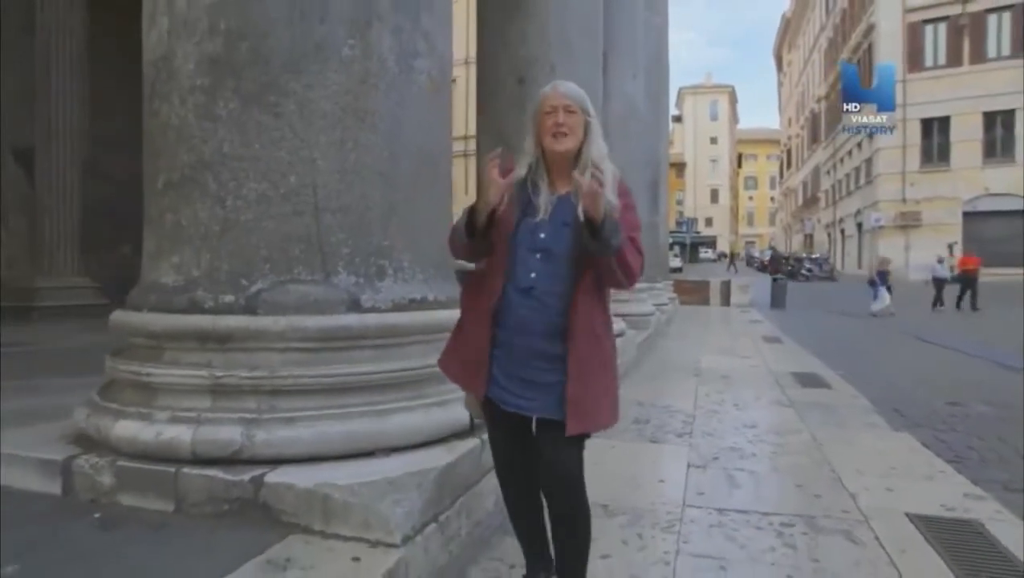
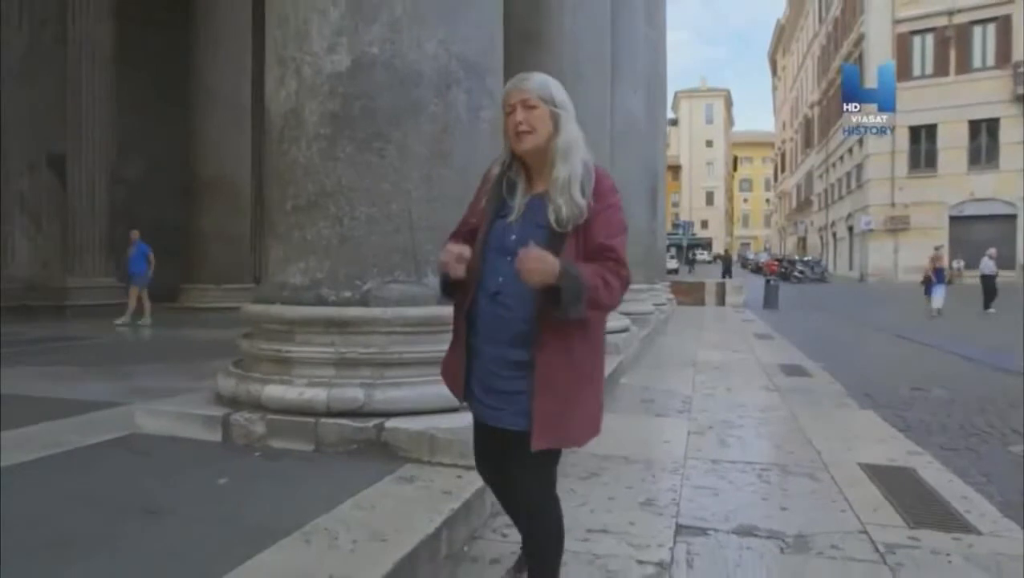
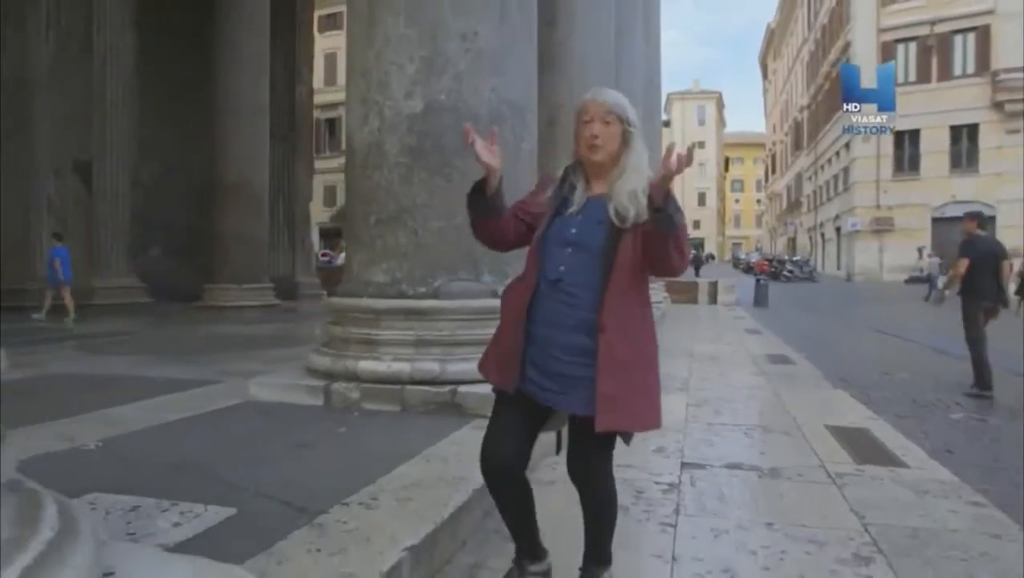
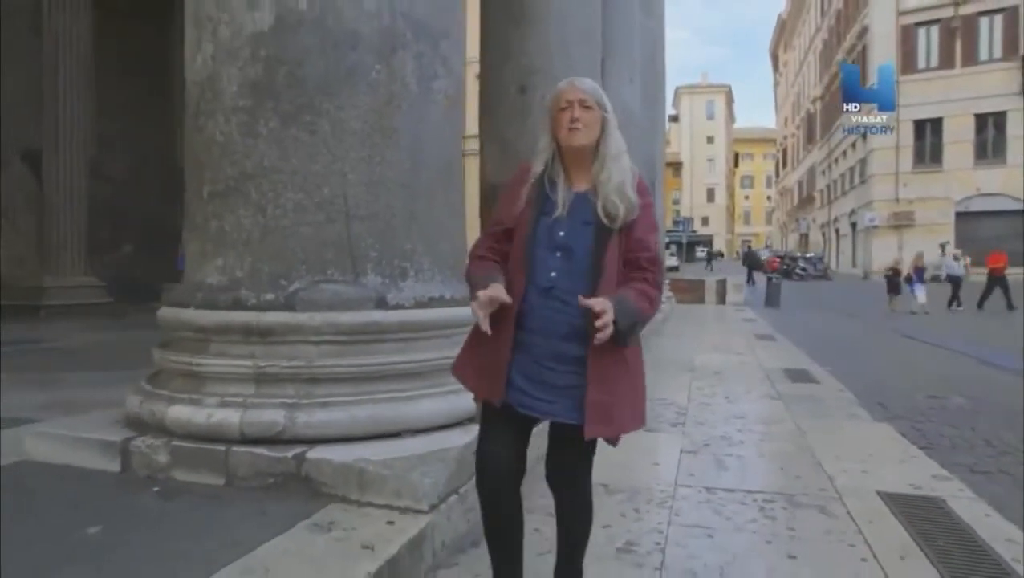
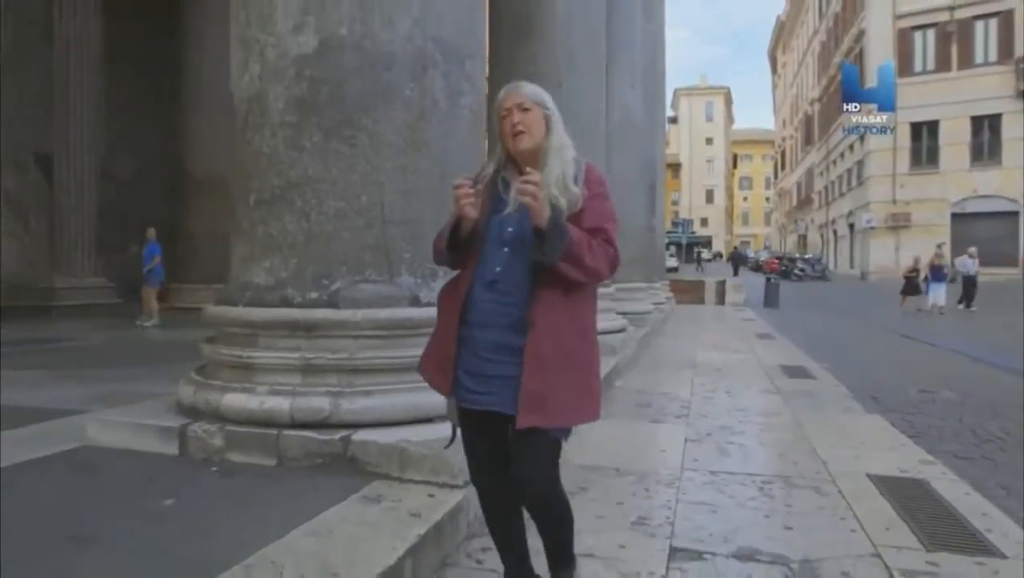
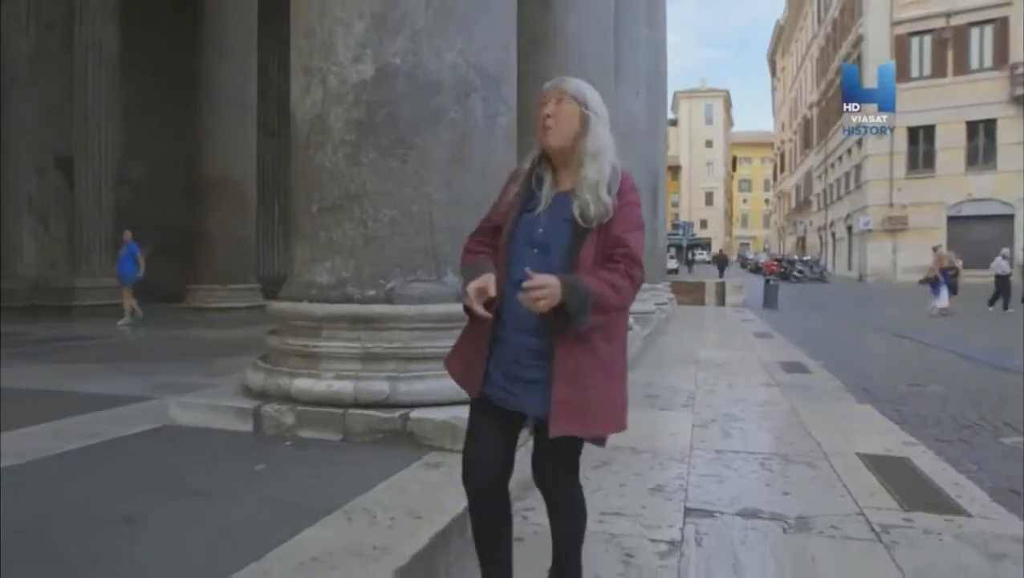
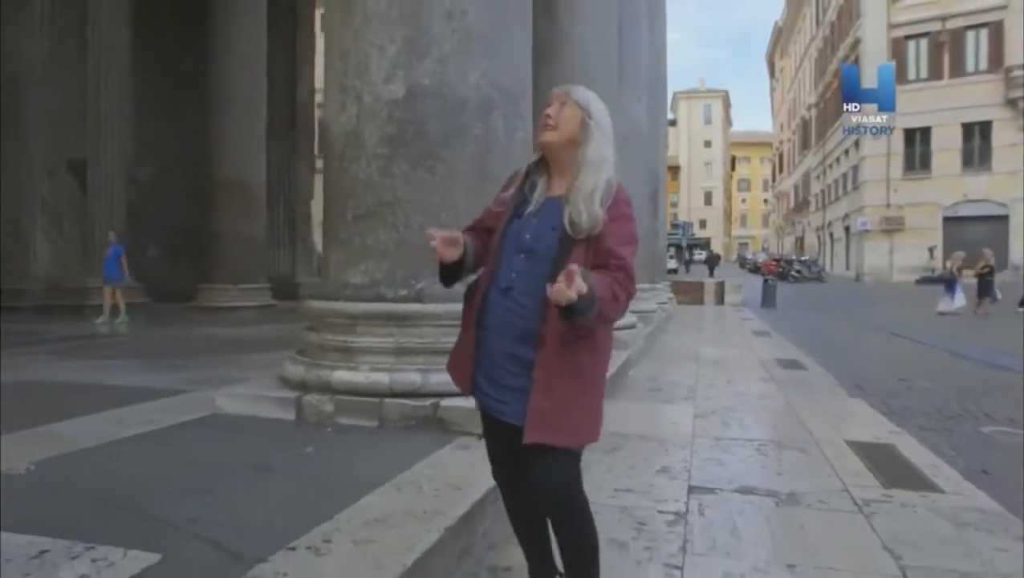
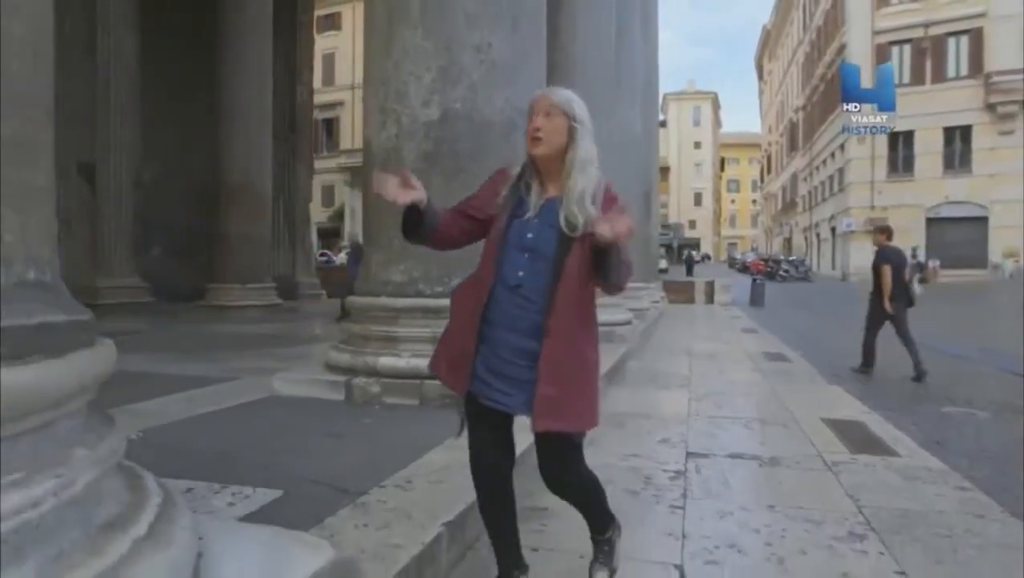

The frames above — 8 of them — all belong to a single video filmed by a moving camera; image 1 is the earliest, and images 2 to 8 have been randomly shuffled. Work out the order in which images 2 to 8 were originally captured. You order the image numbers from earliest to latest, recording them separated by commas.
4, 5, 2, 6, 7, 3, 8
